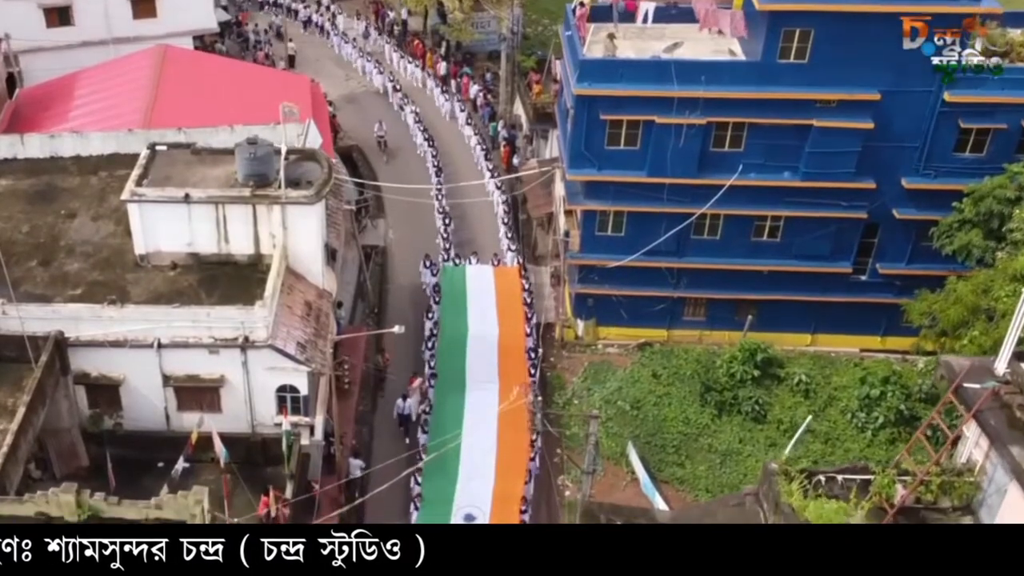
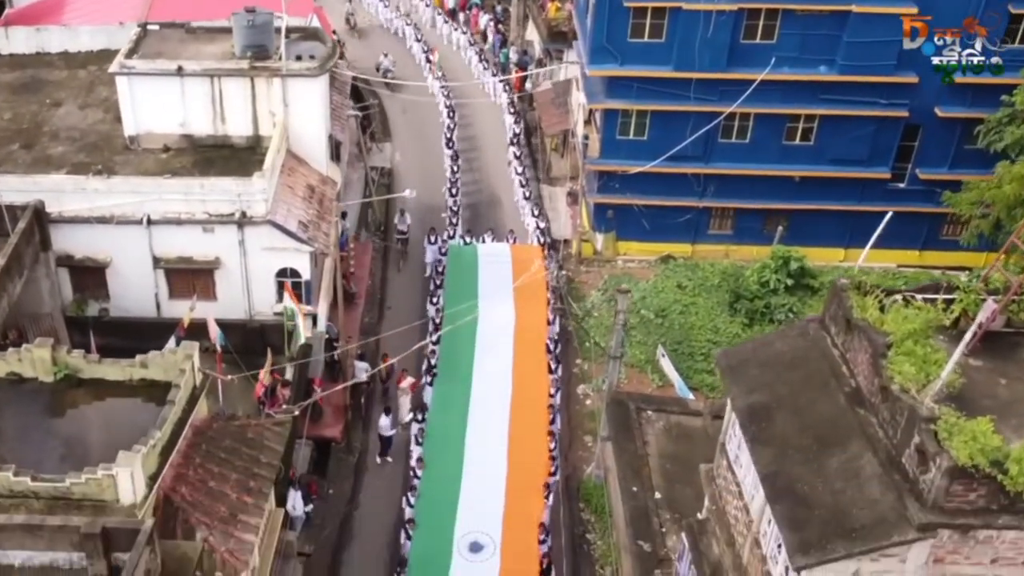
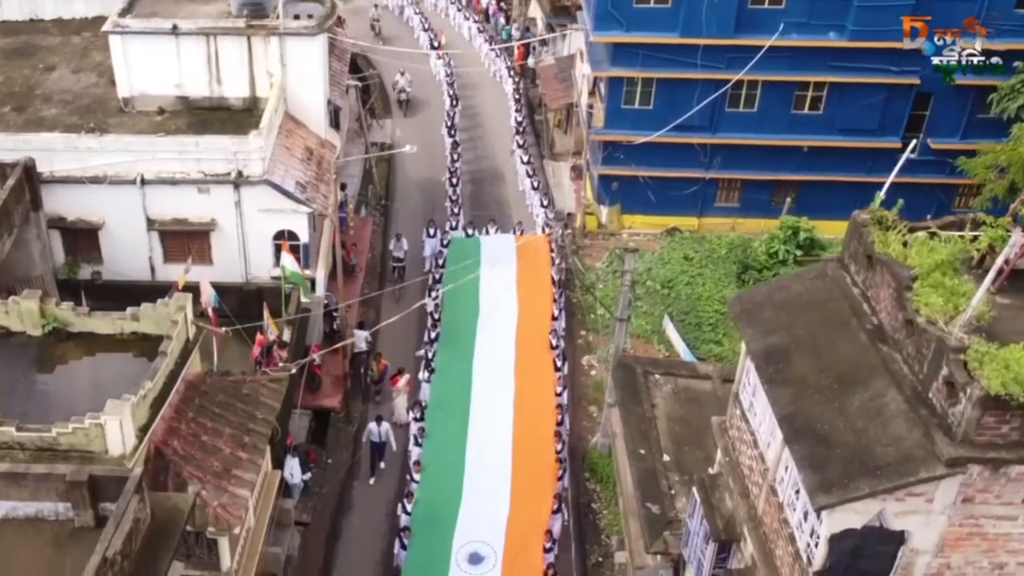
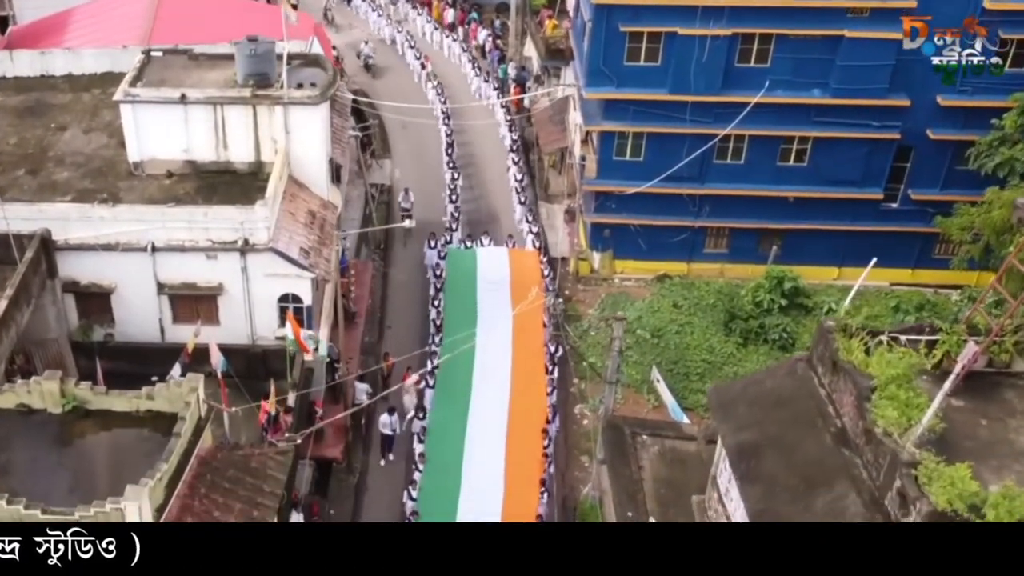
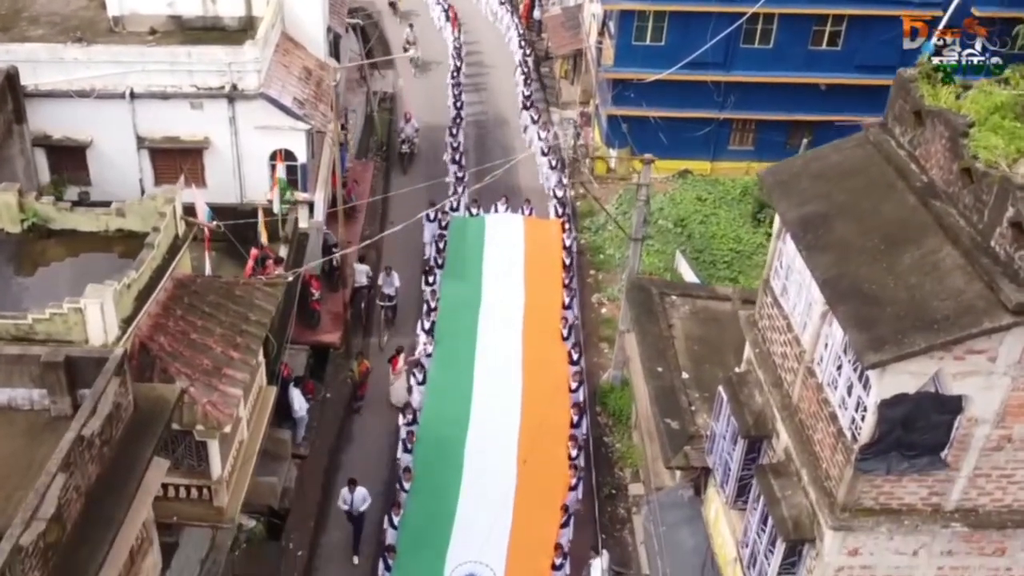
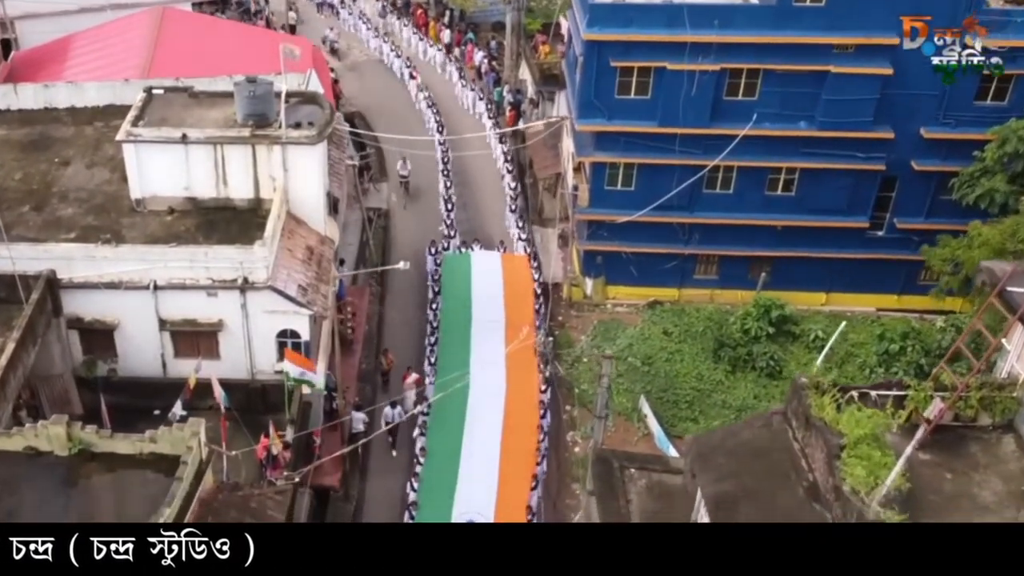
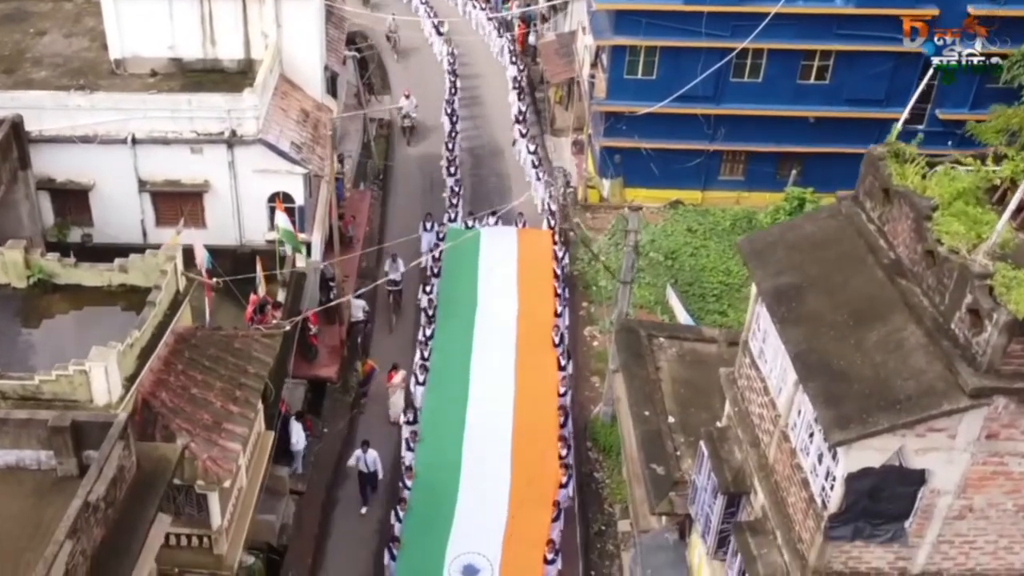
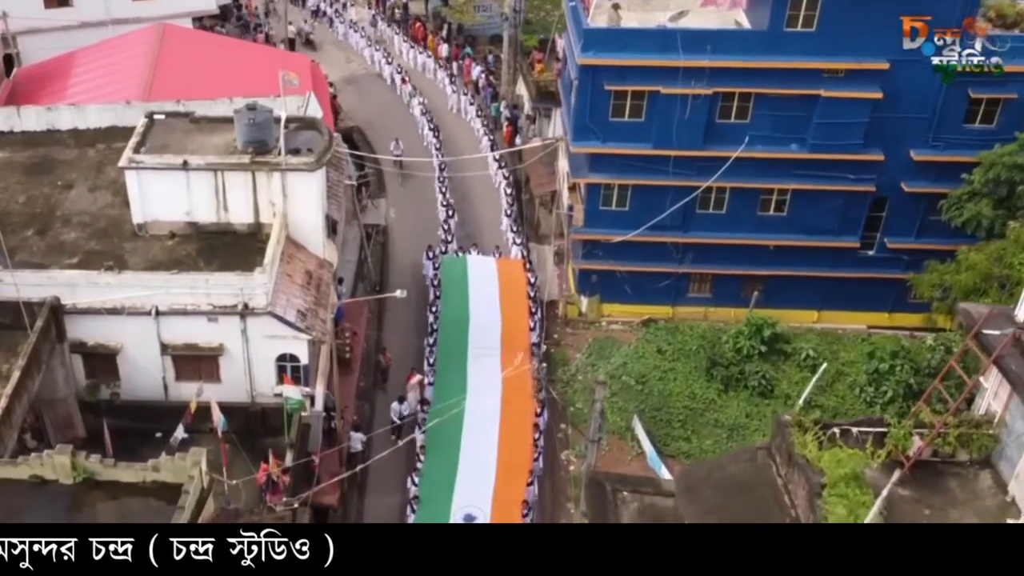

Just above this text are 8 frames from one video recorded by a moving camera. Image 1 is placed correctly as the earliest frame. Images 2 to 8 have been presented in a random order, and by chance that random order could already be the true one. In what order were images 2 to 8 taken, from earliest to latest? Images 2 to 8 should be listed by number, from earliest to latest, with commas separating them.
8, 6, 4, 2, 3, 7, 5
